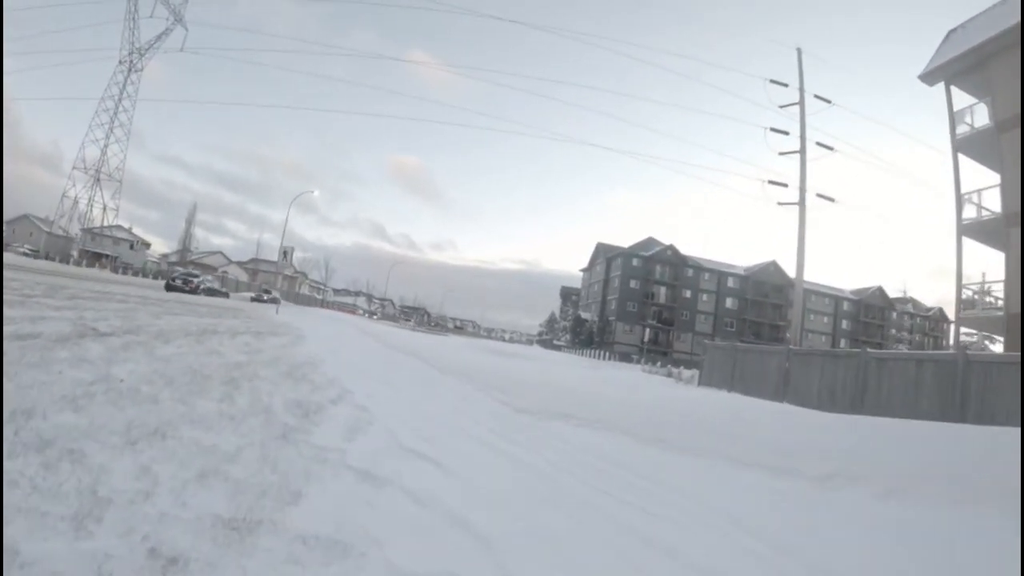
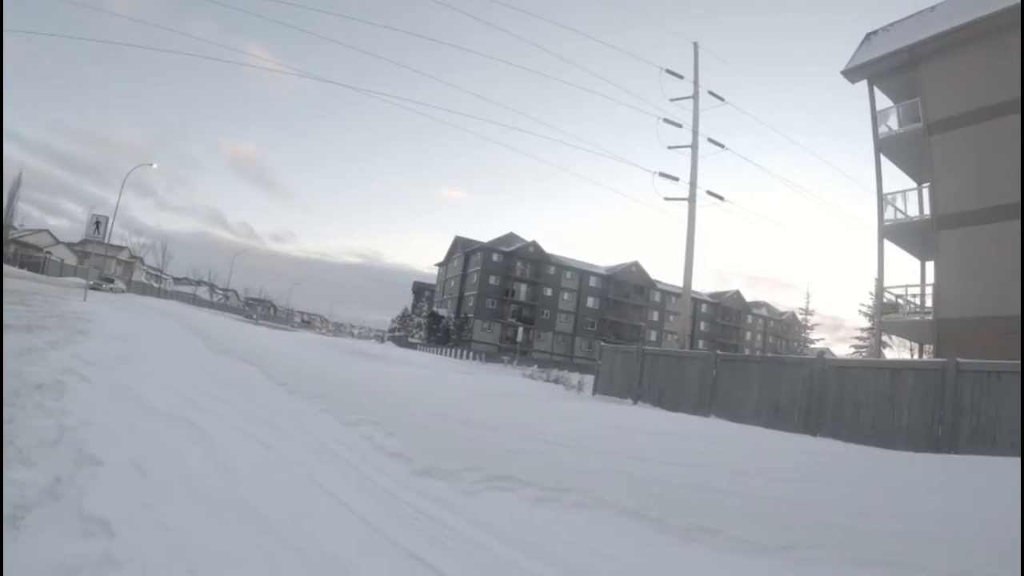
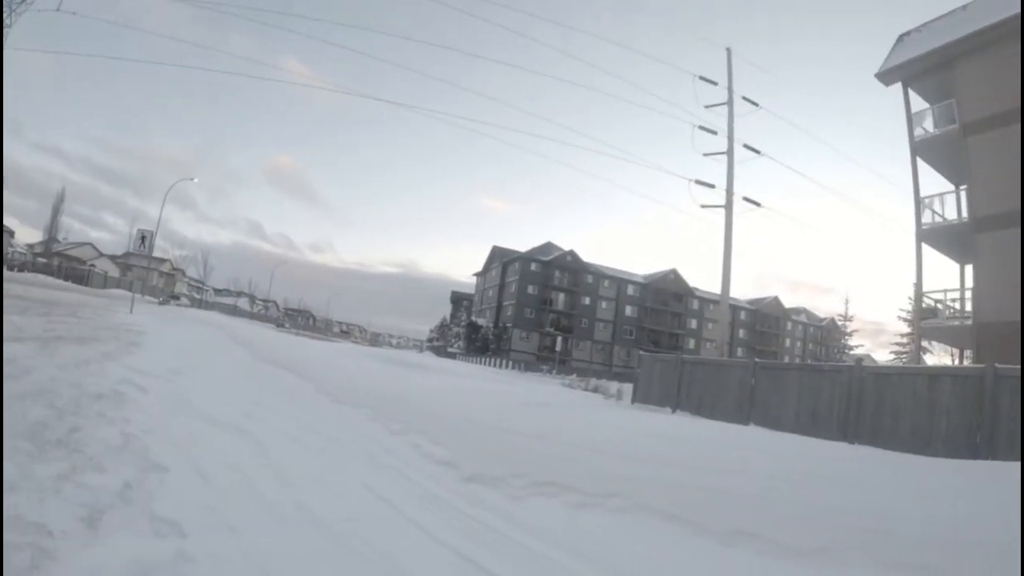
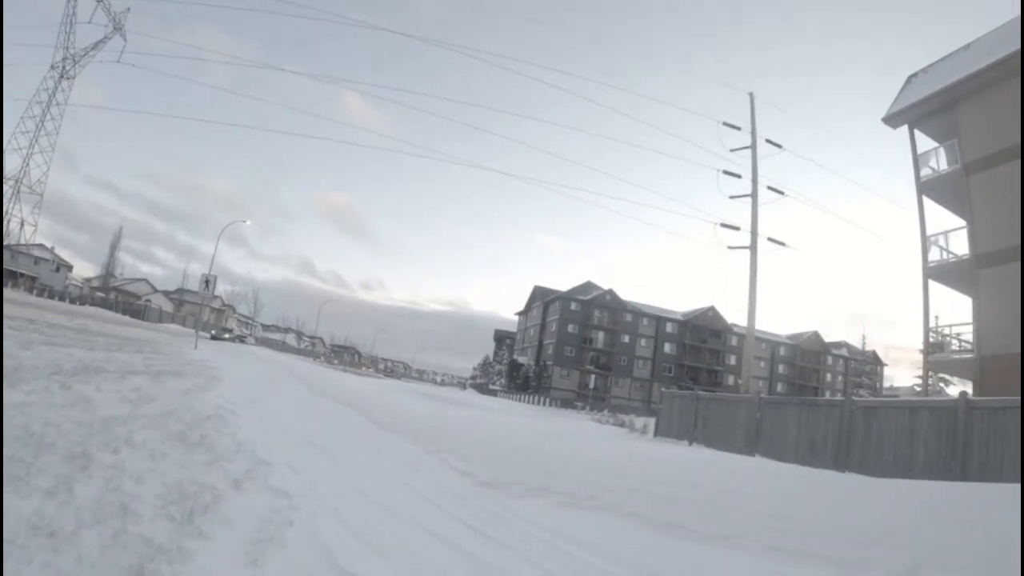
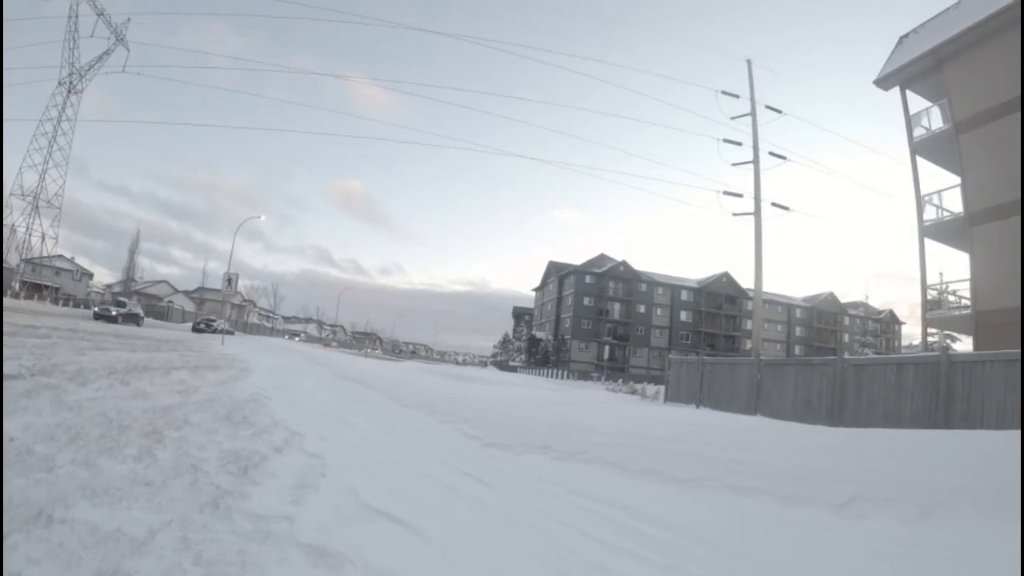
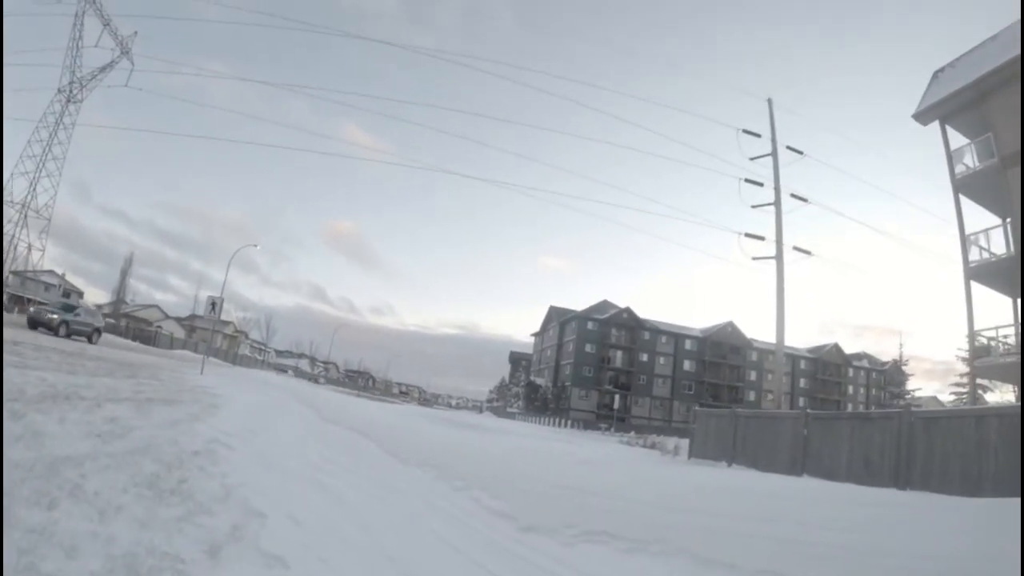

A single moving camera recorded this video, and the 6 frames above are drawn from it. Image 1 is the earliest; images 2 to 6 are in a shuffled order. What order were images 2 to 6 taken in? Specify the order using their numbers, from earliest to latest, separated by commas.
5, 4, 6, 3, 2
